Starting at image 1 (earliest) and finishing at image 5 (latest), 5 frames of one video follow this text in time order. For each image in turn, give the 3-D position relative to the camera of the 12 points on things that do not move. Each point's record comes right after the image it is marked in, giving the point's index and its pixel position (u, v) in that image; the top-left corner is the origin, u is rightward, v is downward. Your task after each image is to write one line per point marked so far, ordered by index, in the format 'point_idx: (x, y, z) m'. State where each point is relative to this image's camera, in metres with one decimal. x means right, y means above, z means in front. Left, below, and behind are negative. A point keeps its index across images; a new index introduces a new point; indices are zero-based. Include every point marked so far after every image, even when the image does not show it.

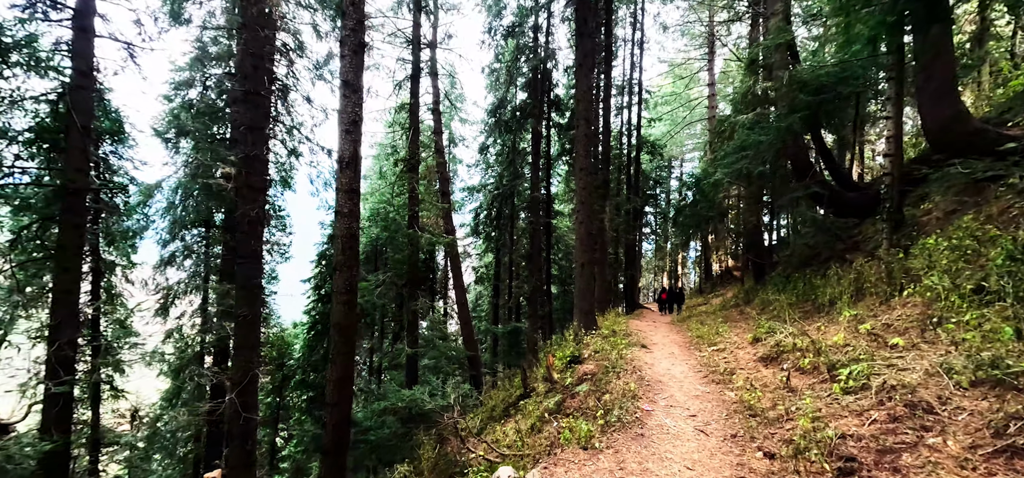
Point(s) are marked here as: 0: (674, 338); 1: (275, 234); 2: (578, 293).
0: (+3.5, -2.2, +12.5) m
1: (-7.0, +0.1, +16.8) m
2: (+1.3, -1.1, +12.1) m
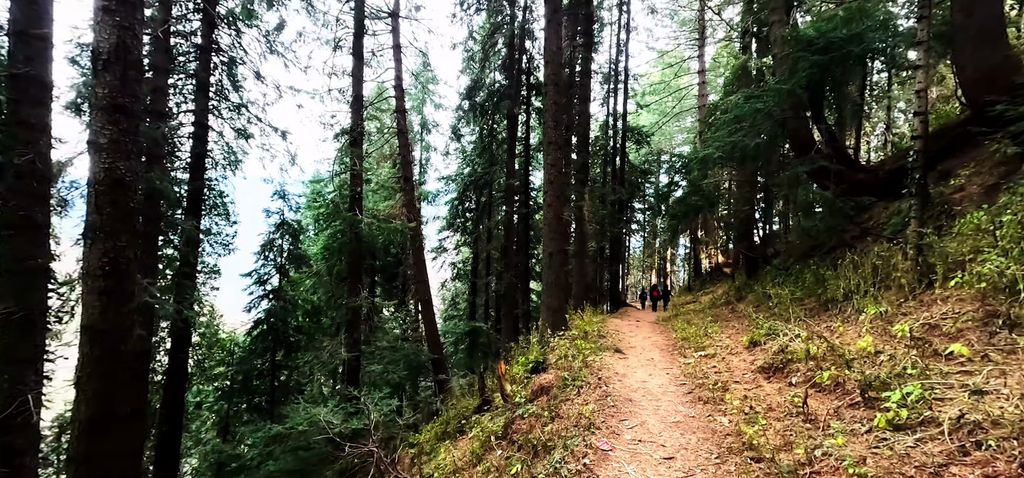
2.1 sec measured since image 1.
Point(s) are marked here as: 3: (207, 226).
0: (+2.7, -1.9, +10.9) m
1: (-7.8, +0.4, +15.1) m
2: (+0.6, -0.9, +10.5) m
3: (-8.0, +0.3, +15.1) m
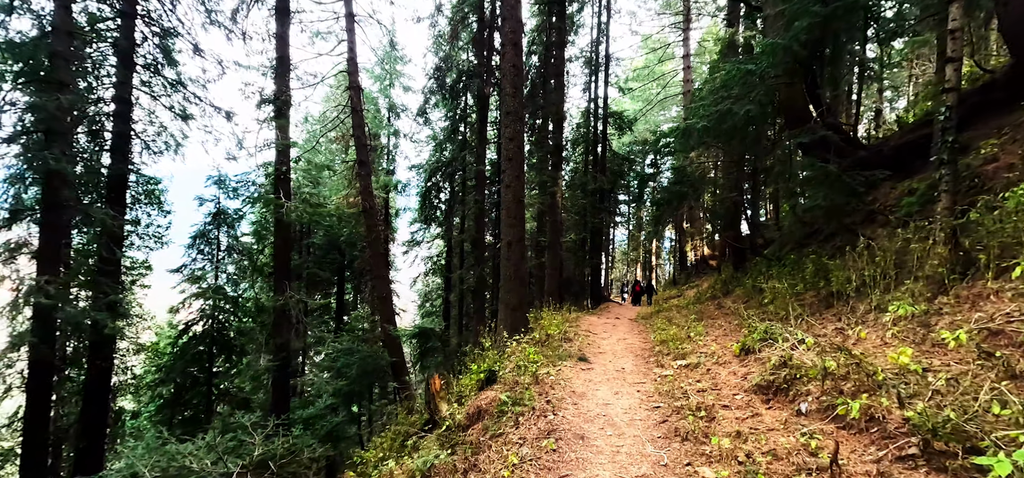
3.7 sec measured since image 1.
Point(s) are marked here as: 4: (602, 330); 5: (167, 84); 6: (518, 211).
0: (+2.0, -1.7, +9.5) m
1: (-8.6, +0.6, +13.5) m
2: (-0.1, -0.7, +9.1) m
3: (-8.8, +0.5, +13.5) m
4: (+1.7, -1.7, +10.9) m
5: (-8.8, +4.0, +14.8) m
6: (+0.1, +0.4, +8.8) m
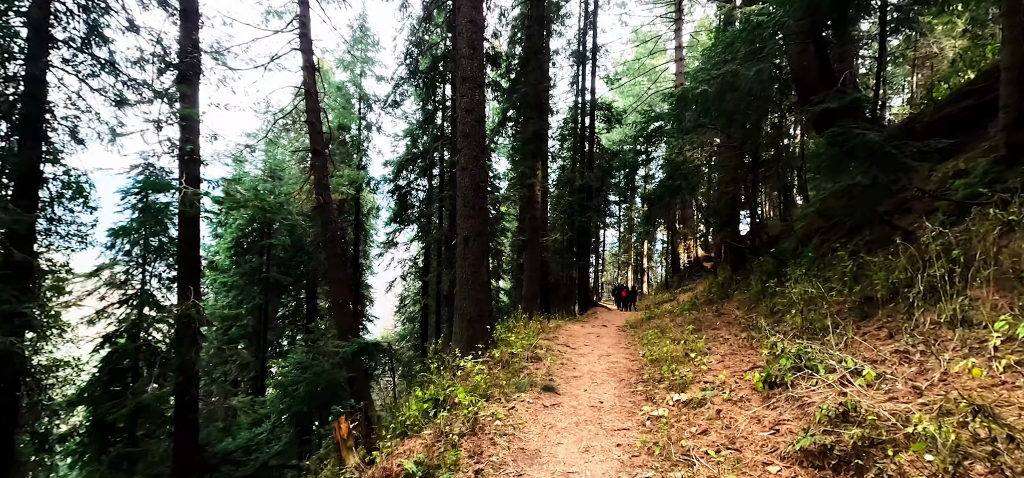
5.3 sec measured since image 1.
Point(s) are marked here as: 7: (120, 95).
0: (+1.5, -1.7, +7.9) m
1: (-9.2, +0.6, +11.8) m
2: (-0.7, -0.6, +7.5) m
3: (-9.4, +0.5, +11.8) m
4: (+1.1, -1.7, +9.3) m
5: (-9.4, +4.0, +13.1) m
6: (-0.4, +0.5, +7.2) m
7: (-9.4, +3.4, +13.7) m
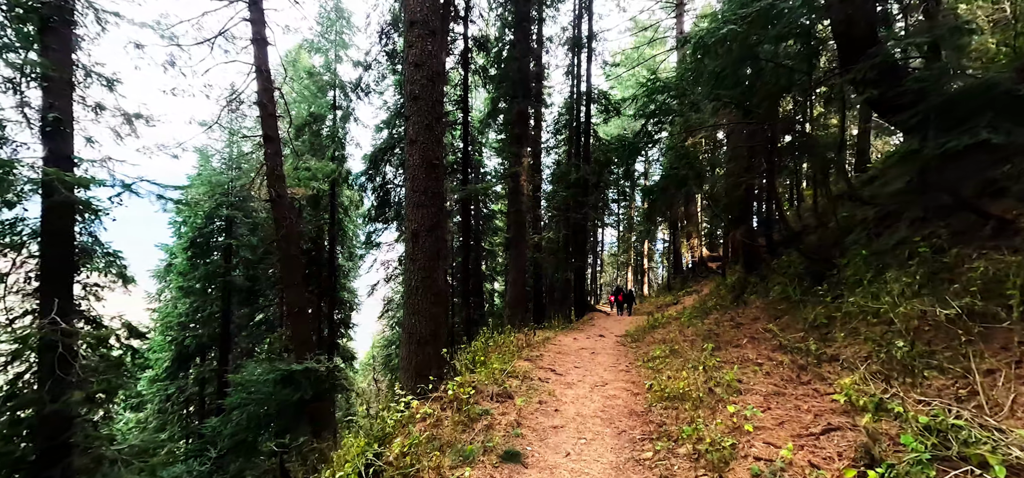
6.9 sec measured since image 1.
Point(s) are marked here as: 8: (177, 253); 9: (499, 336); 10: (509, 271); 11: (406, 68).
0: (+1.2, -1.6, +6.3) m
1: (-9.5, +0.6, +10.1) m
2: (-1.0, -0.6, +5.8) m
3: (-9.7, +0.5, +10.1) m
4: (+0.8, -1.6, +7.7) m
5: (-9.8, +4.0, +11.4) m
6: (-0.8, +0.5, +5.6) m
7: (-9.7, +3.4, +12.0) m
8: (-9.8, -0.4, +16.9) m
9: (-0.1, -1.4, +8.5) m
10: (0.0, -0.7, +13.3) m
11: (-1.0, +1.6, +5.7) m
